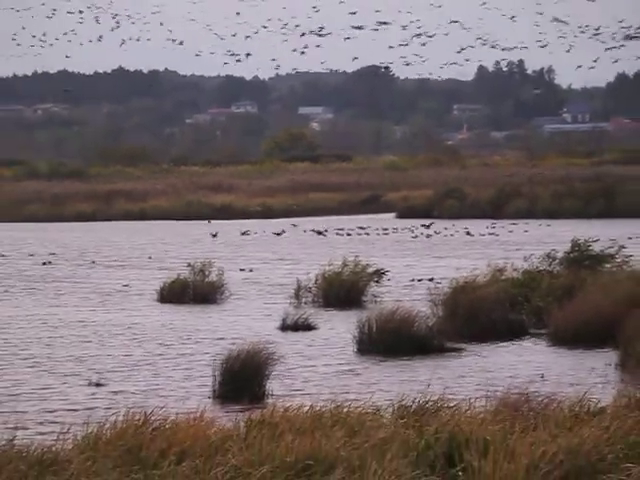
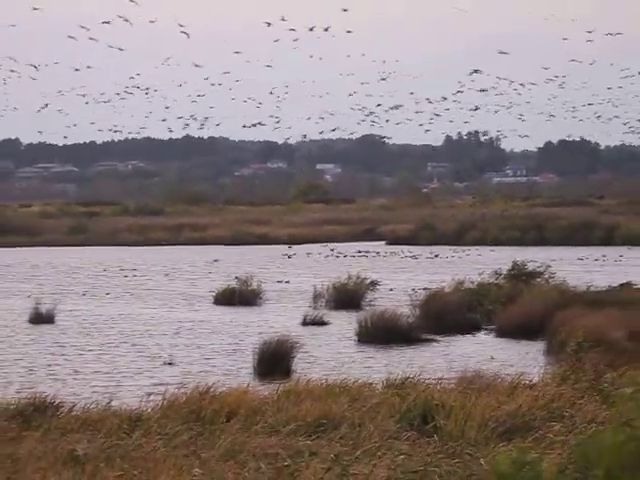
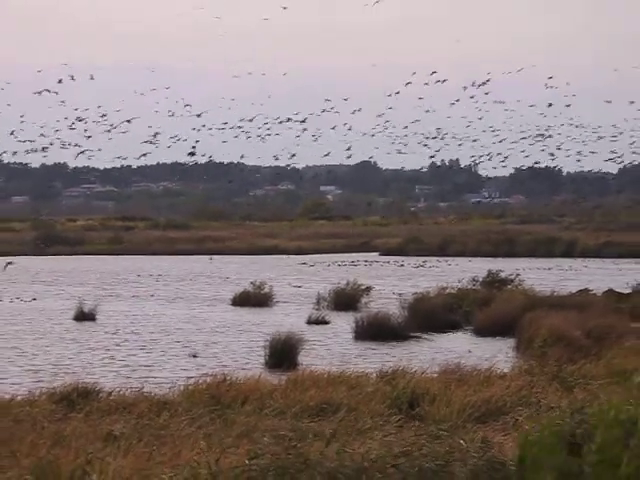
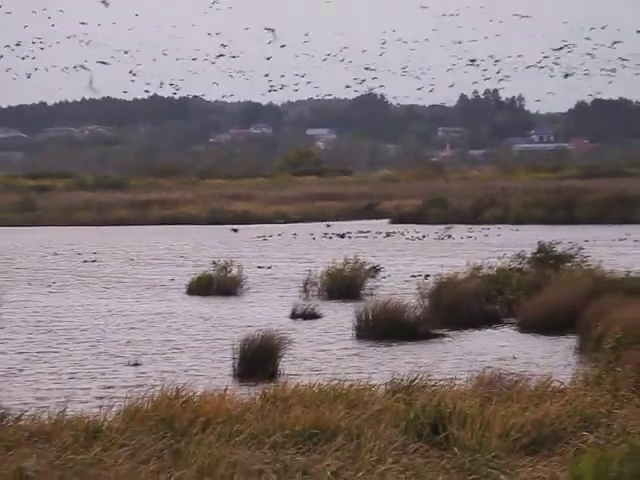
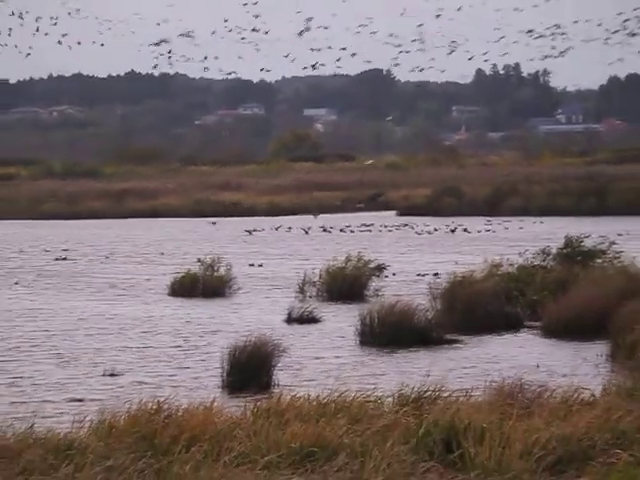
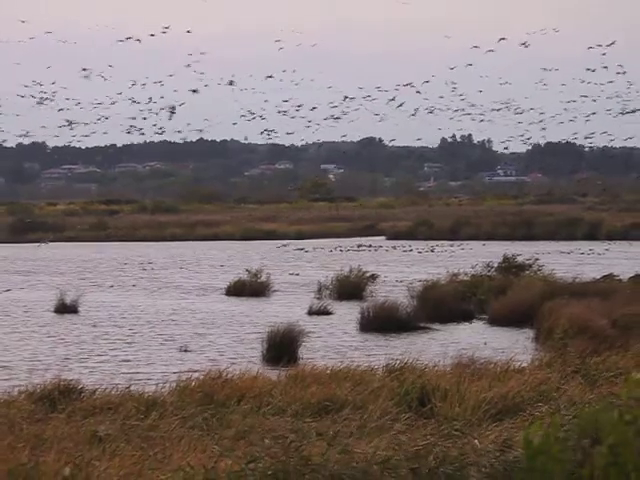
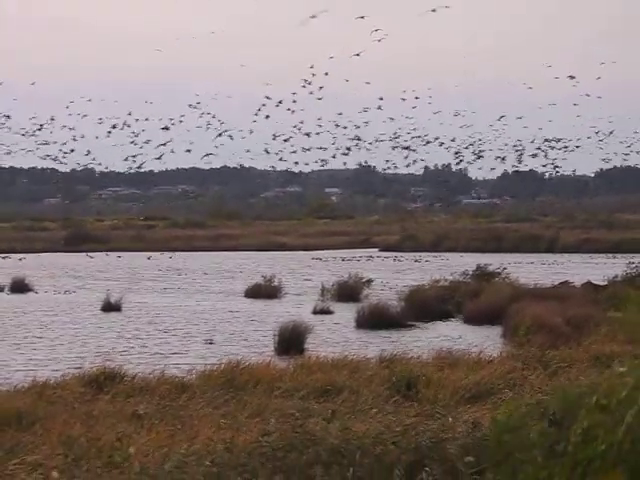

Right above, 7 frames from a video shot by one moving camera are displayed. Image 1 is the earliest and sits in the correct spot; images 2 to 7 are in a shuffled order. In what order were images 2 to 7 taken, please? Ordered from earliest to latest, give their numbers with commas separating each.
5, 4, 2, 6, 3, 7
